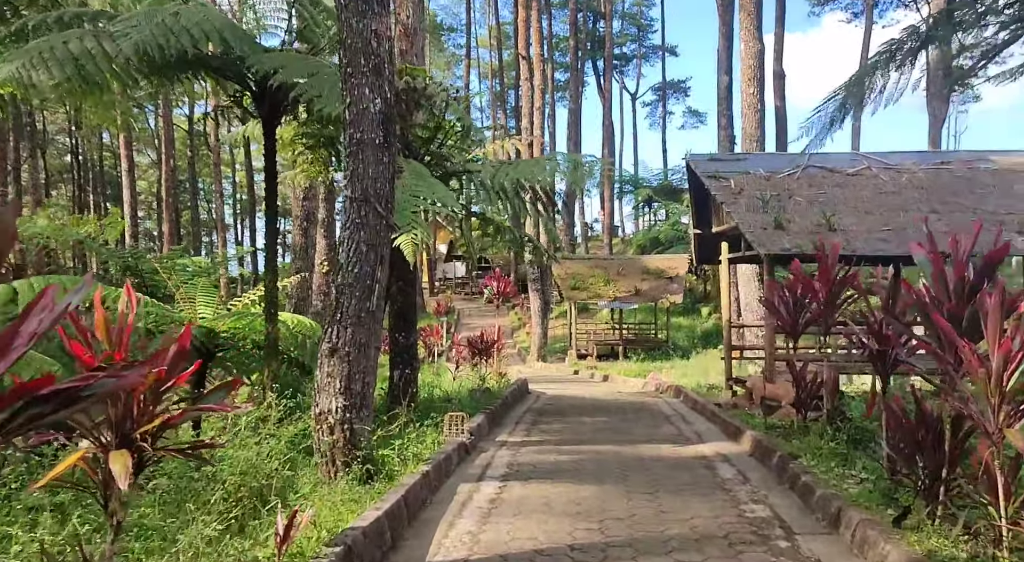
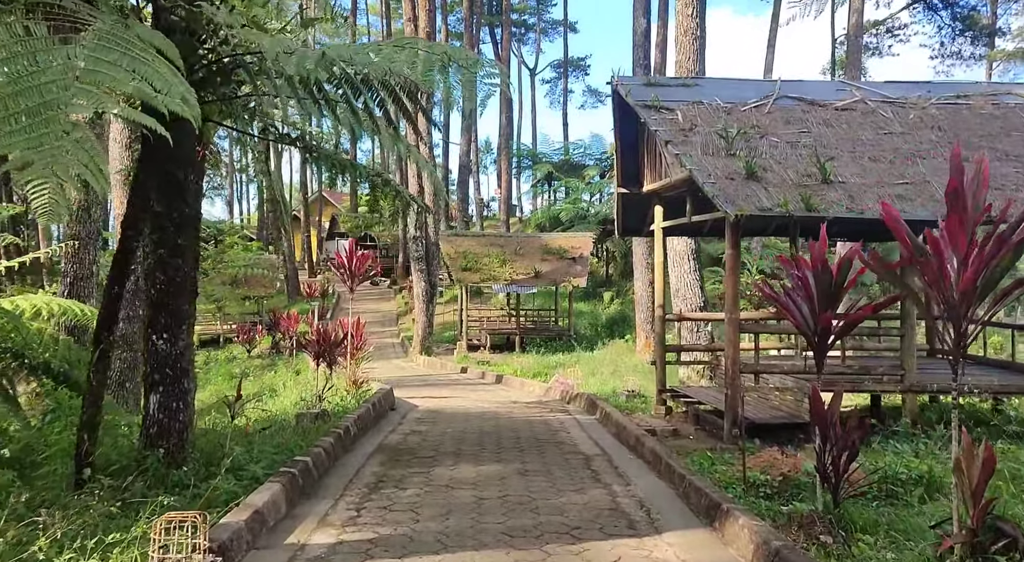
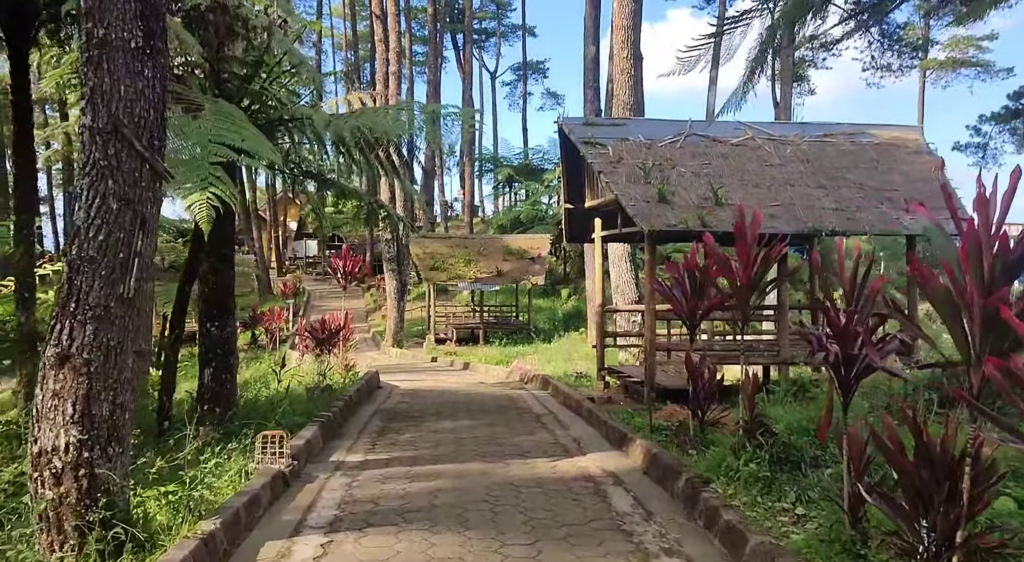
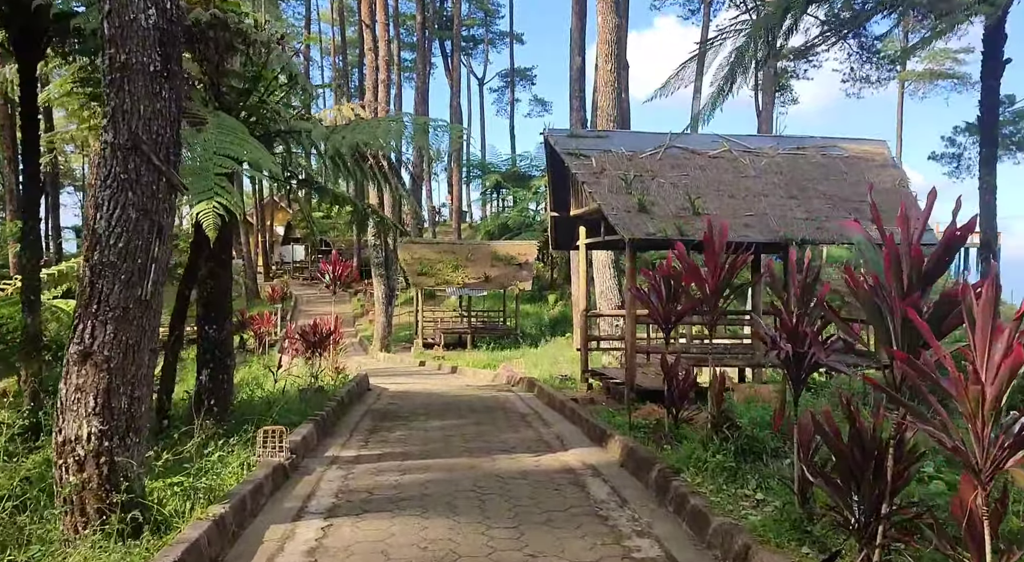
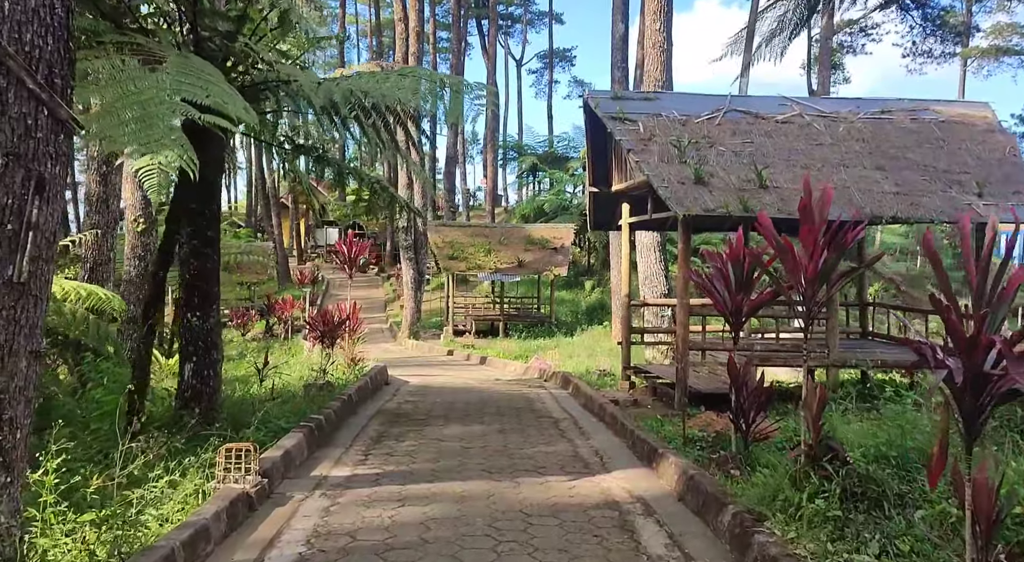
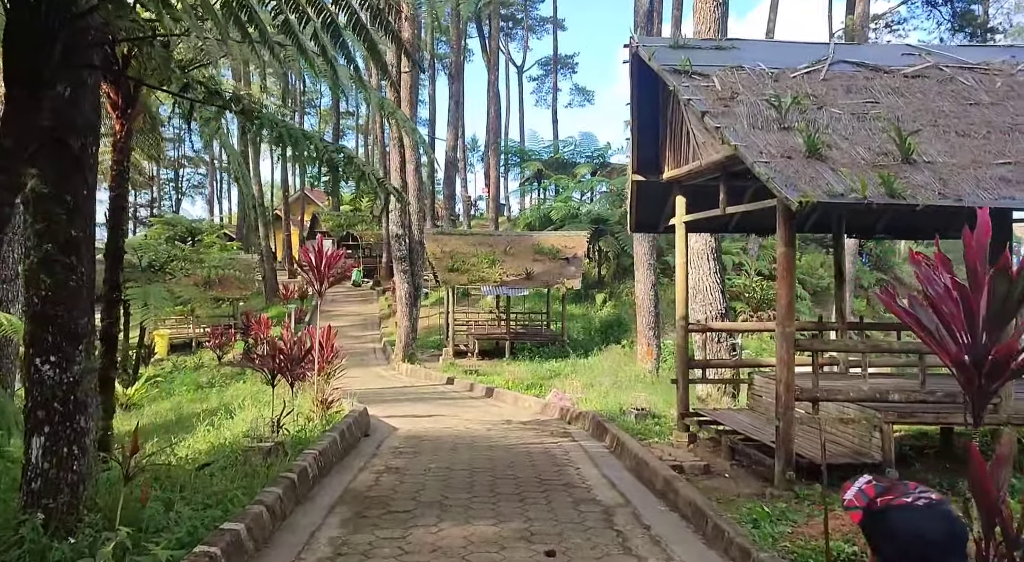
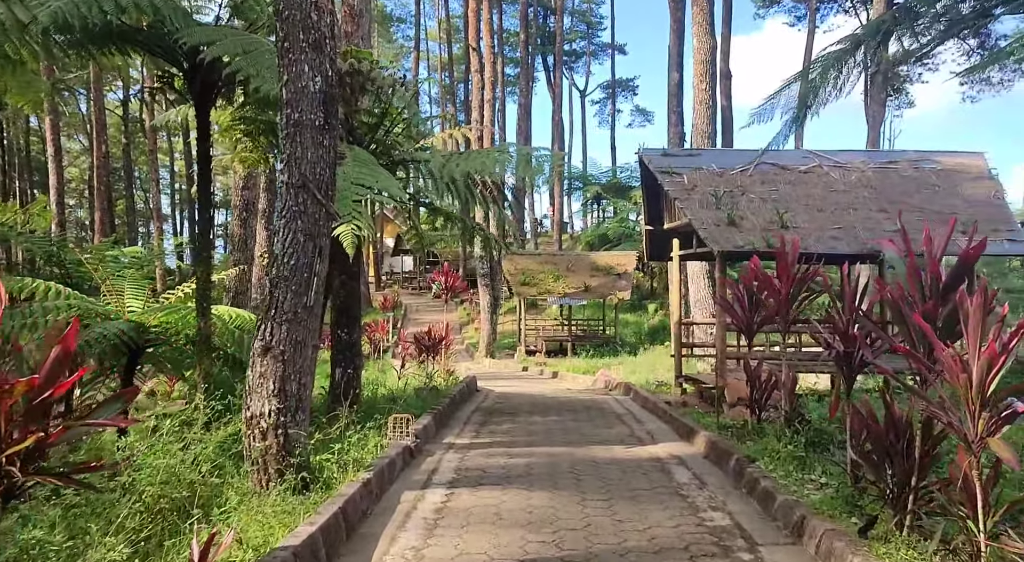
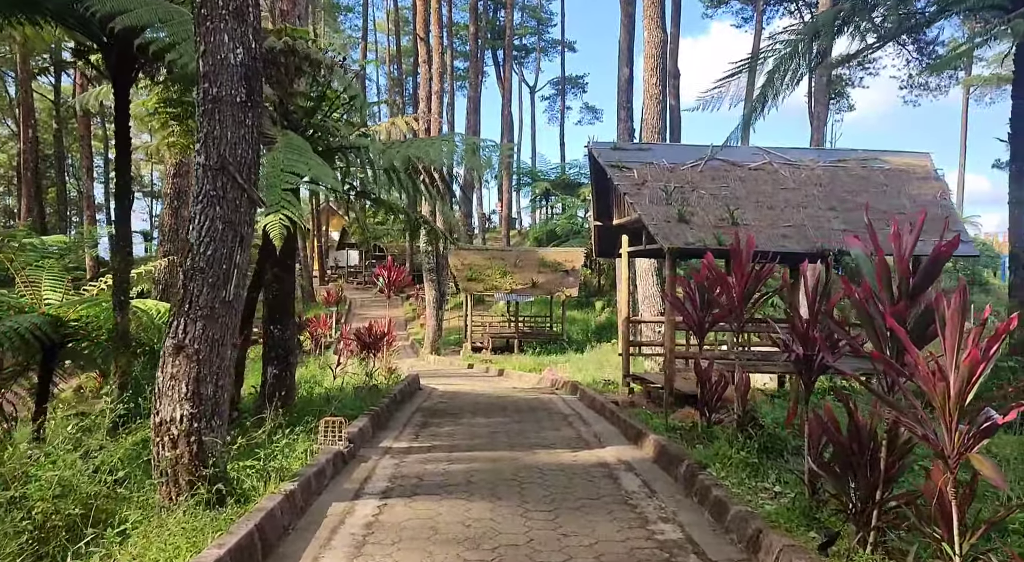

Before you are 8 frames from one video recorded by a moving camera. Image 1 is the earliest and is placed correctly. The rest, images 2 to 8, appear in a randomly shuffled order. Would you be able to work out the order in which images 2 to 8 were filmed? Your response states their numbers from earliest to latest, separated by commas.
7, 8, 4, 3, 5, 2, 6
